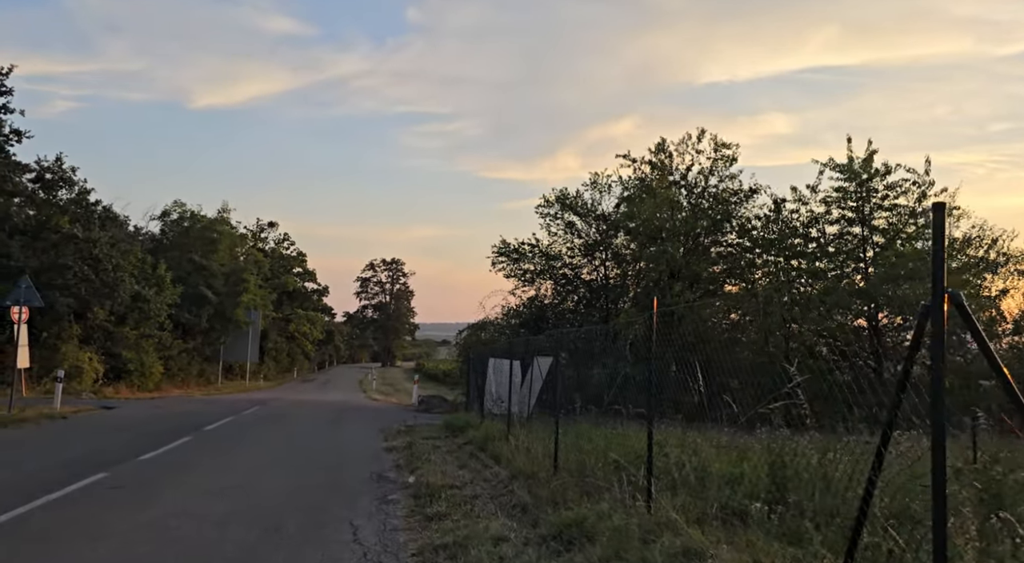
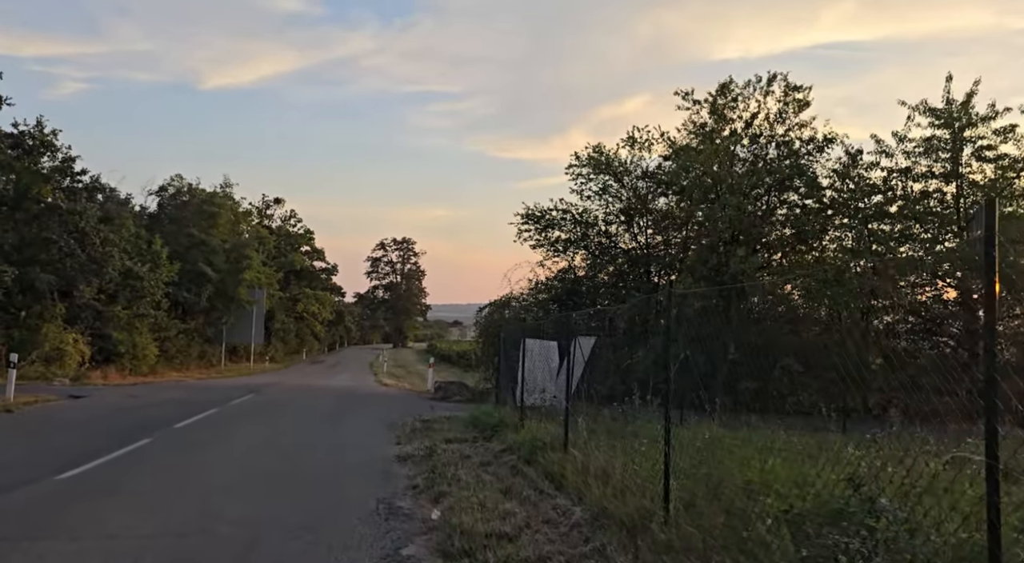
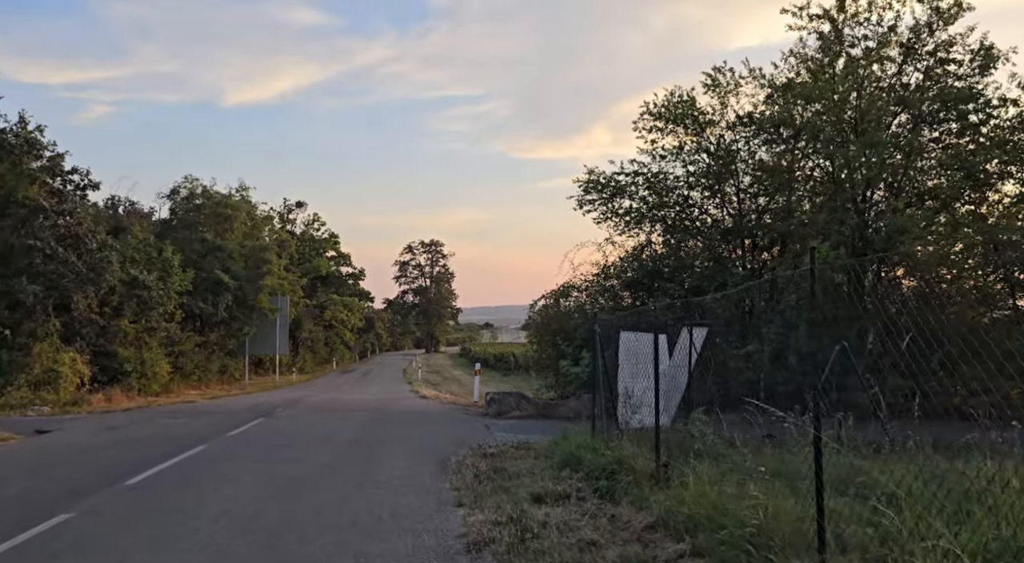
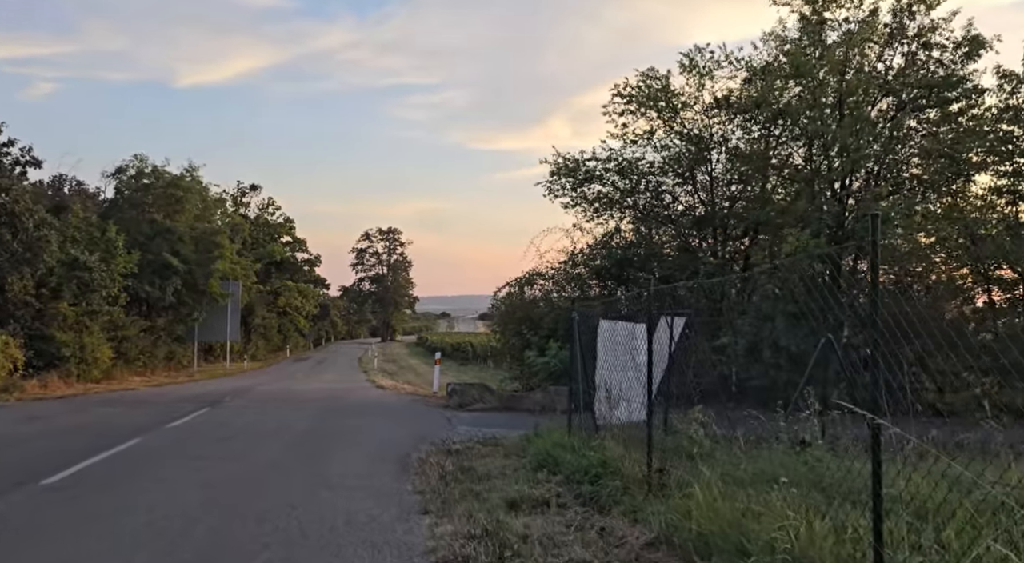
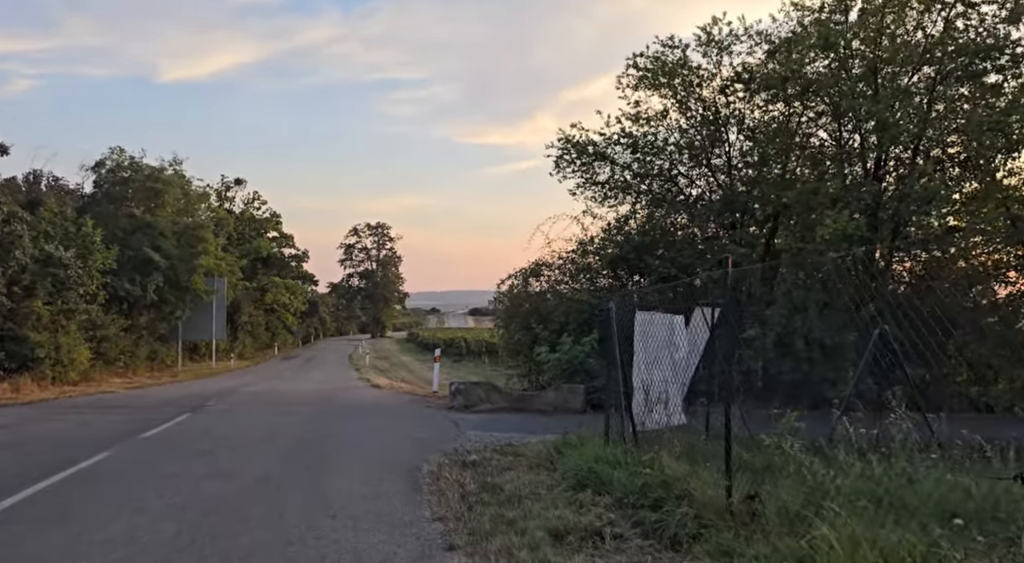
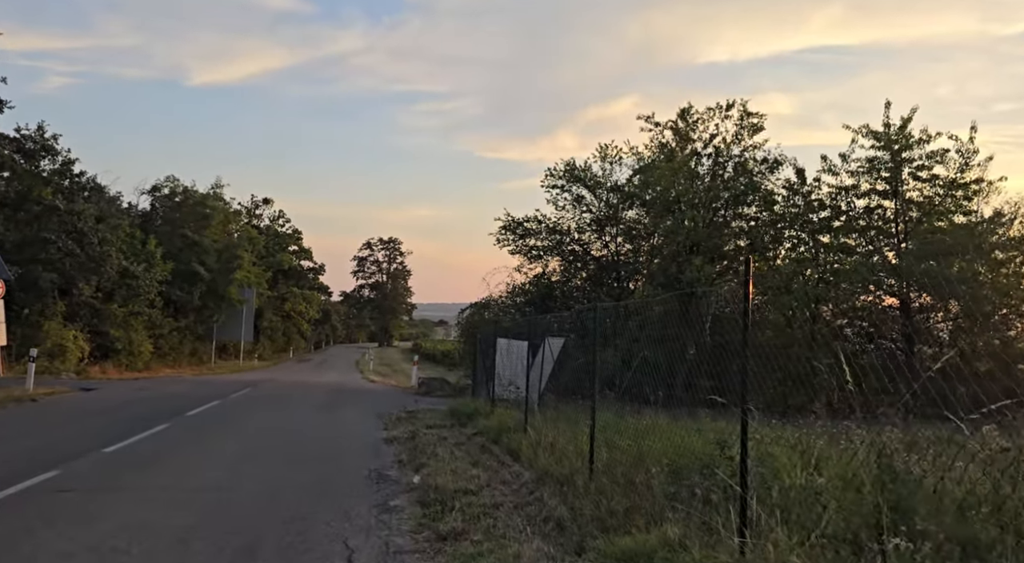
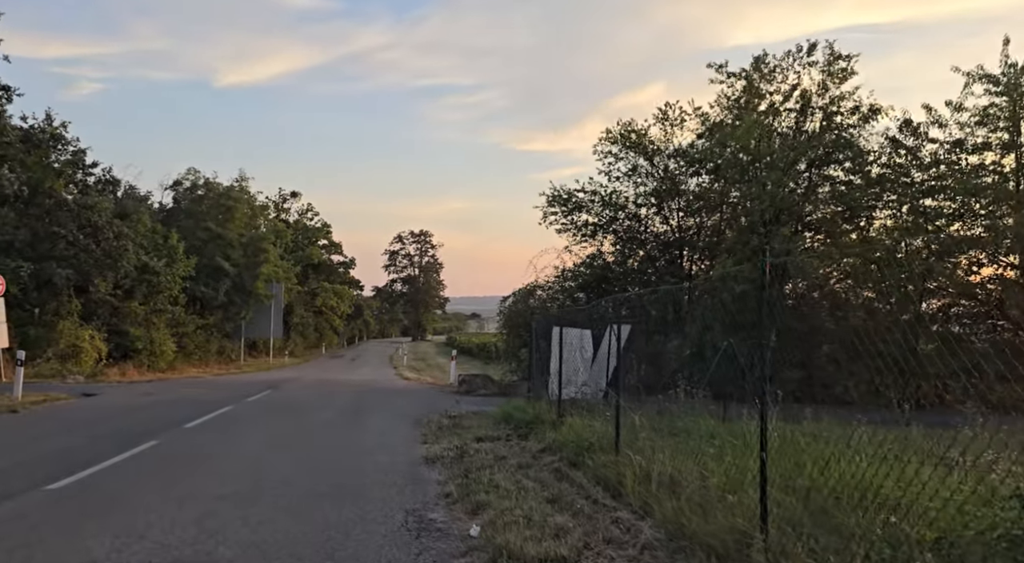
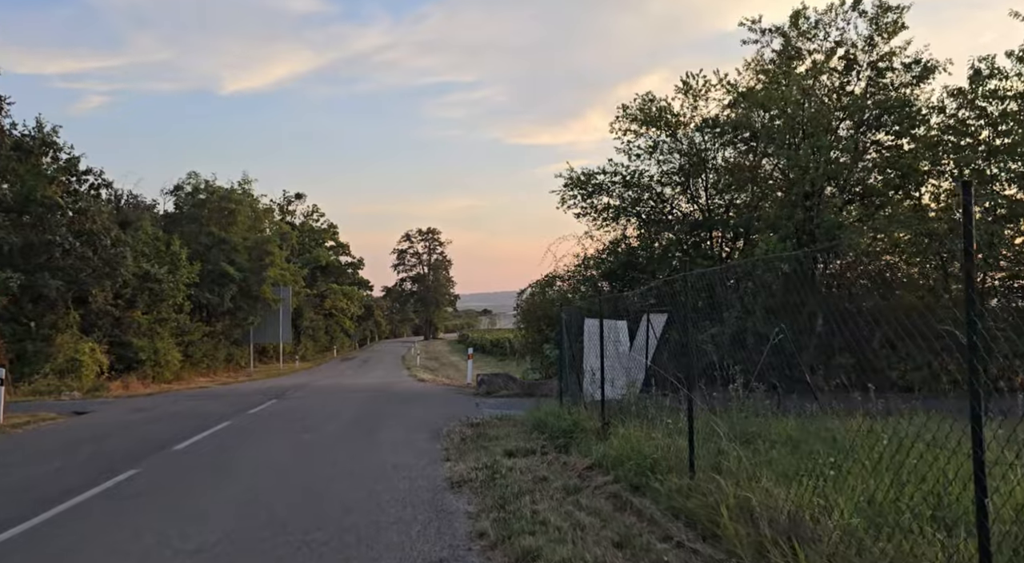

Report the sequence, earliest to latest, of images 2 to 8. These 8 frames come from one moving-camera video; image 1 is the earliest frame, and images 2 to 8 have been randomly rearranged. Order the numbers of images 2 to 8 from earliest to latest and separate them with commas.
6, 2, 7, 8, 3, 4, 5
